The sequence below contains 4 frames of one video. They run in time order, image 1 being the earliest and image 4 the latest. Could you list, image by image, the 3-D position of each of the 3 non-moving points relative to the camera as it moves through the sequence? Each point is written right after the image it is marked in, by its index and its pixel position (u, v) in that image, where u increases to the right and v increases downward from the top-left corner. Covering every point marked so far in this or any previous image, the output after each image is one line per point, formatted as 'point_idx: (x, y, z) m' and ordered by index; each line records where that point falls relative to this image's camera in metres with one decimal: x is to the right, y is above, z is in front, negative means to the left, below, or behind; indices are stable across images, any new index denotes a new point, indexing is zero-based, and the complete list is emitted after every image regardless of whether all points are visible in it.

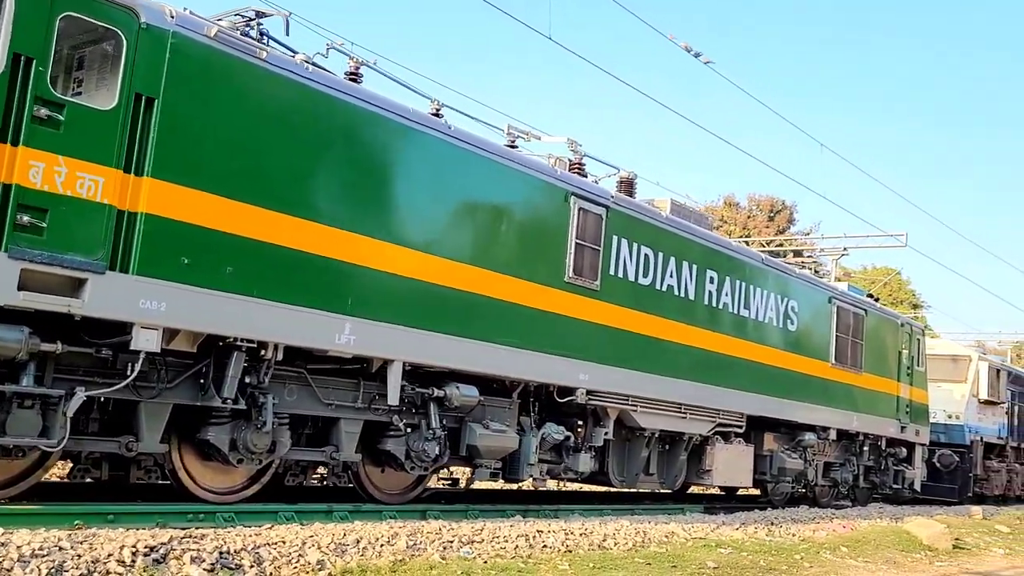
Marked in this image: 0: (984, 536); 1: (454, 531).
0: (+7.7, -4.1, +15.6) m
1: (-0.5, -2.1, +8.2) m
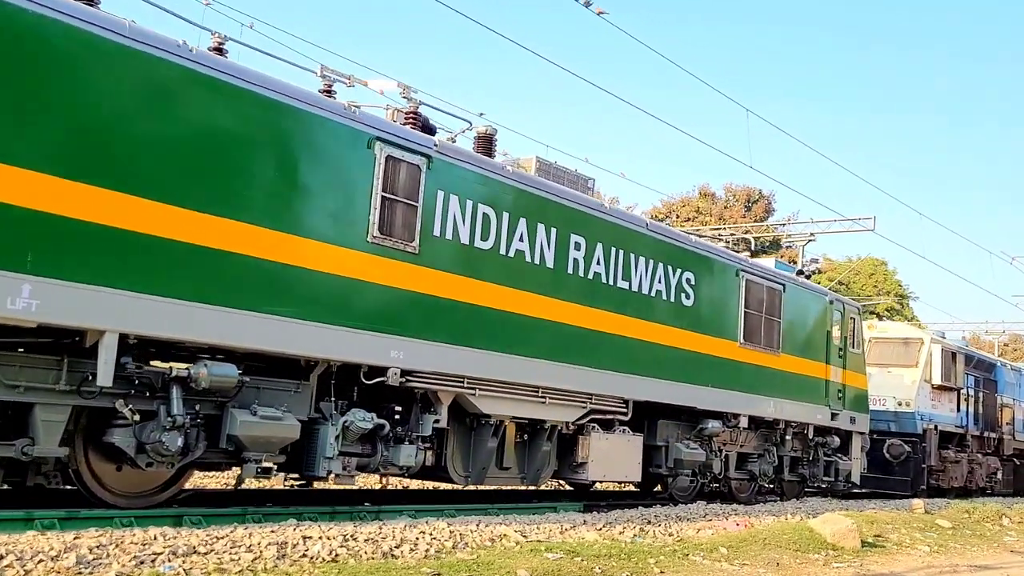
0: (+5.9, -3.6, +14.1) m
1: (-2.3, -1.8, +6.6) m
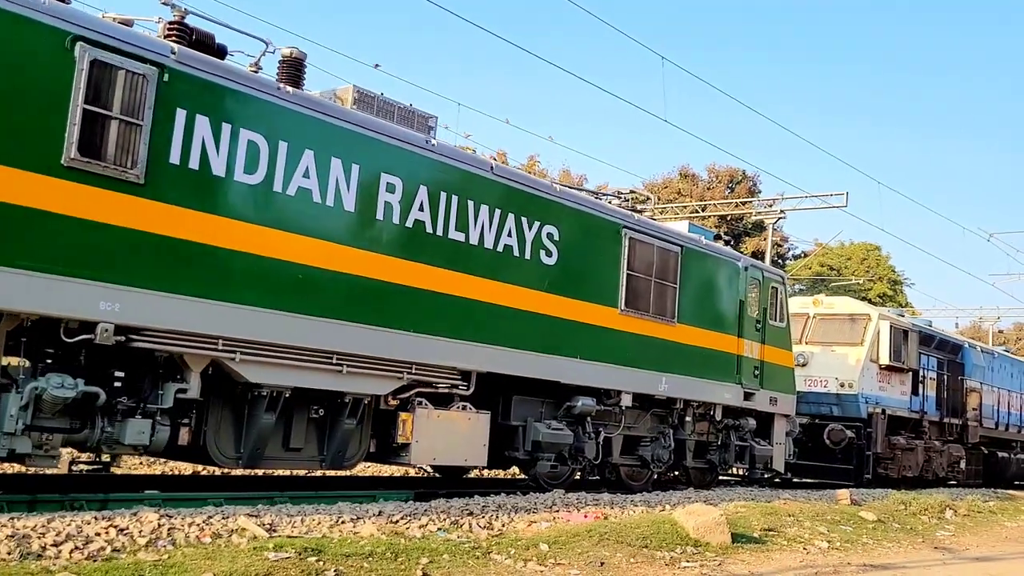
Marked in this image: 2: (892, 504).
0: (+4.0, -3.1, +12.3) m
1: (-4.3, -1.3, +5.0) m
2: (+6.5, -3.7, +16.2) m
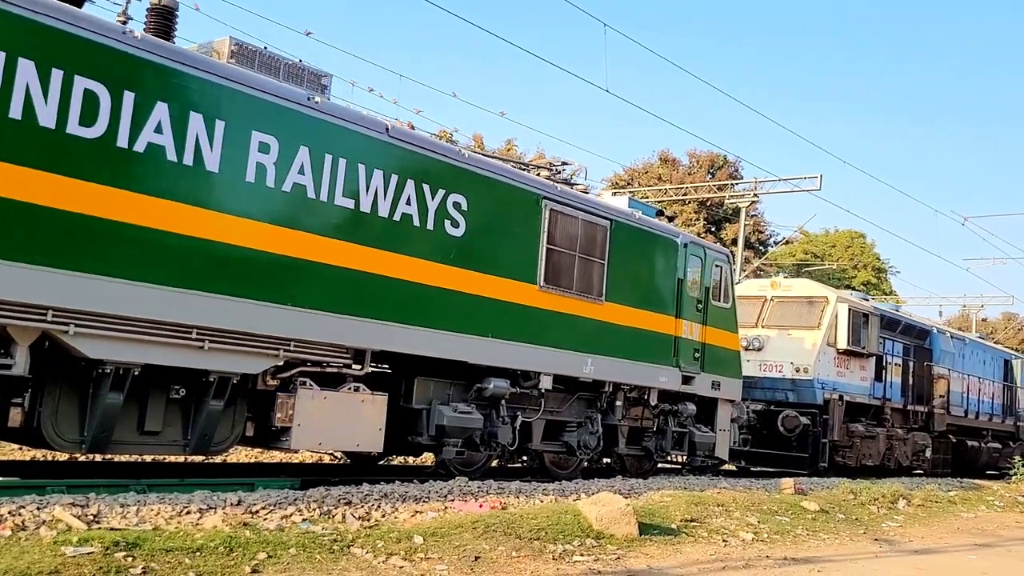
0: (+2.9, -2.8, +11.6) m
1: (-5.3, -1.1, +4.2) m
2: (+5.4, -3.3, +15.5) m
